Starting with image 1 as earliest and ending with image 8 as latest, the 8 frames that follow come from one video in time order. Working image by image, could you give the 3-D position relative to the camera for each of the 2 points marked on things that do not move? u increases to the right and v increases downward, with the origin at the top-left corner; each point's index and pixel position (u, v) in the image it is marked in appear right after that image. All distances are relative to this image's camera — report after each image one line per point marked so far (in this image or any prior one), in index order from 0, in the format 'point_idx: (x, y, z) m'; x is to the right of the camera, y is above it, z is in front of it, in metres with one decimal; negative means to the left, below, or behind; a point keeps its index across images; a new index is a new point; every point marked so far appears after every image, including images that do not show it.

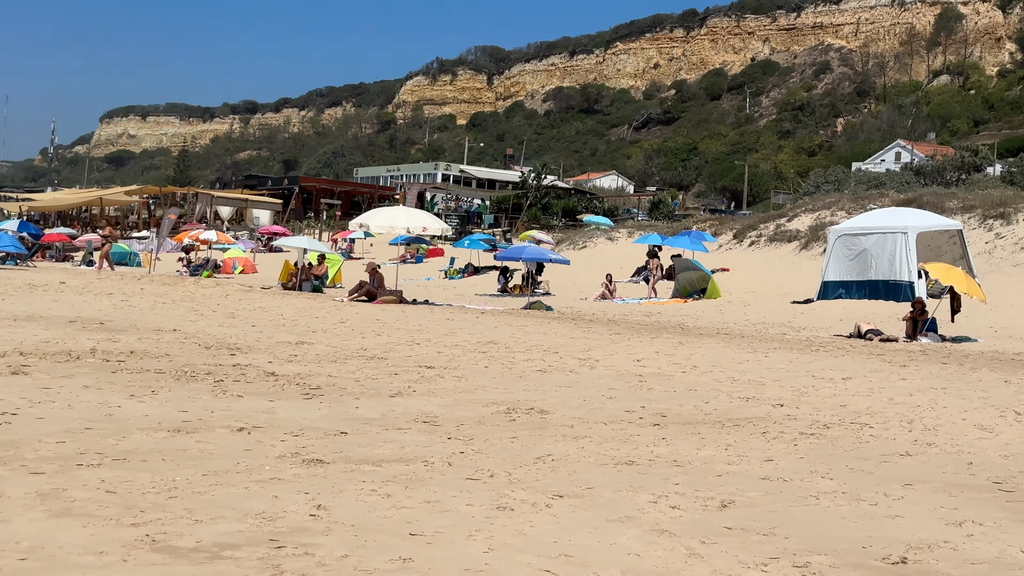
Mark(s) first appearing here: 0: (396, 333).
0: (-0.7, -0.3, +8.8) m
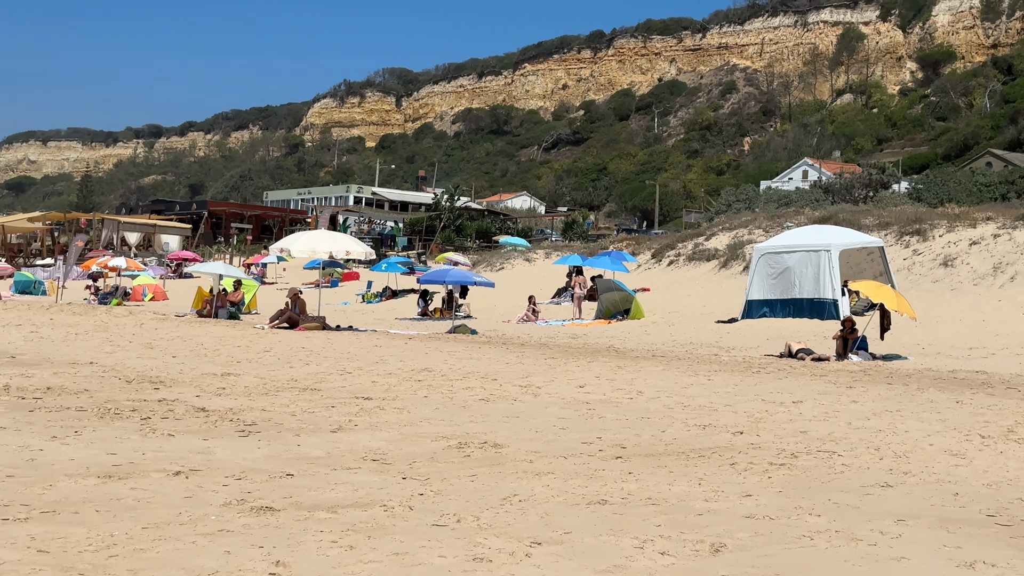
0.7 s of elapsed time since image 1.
0: (-1.1, -0.4, +8.5) m
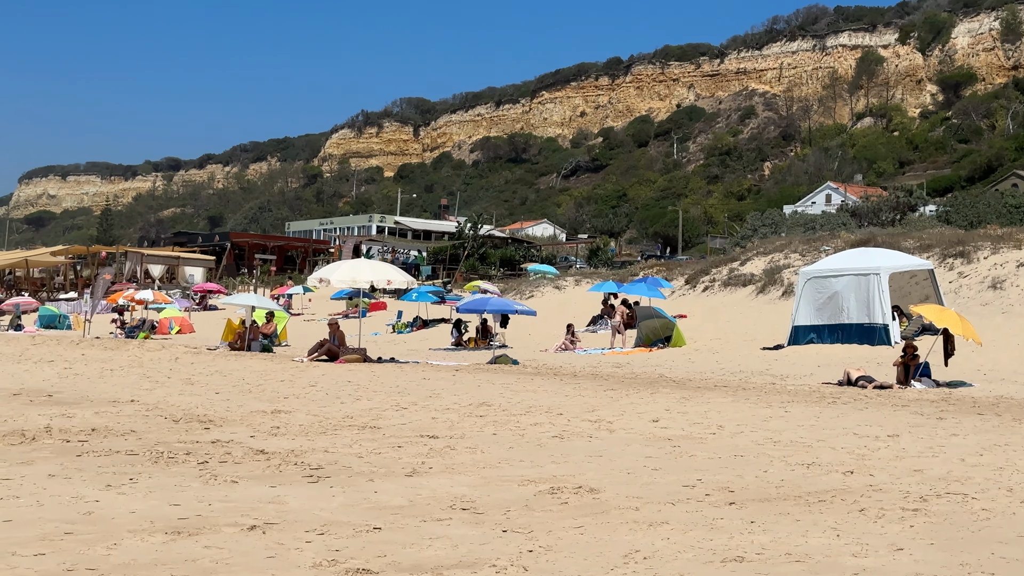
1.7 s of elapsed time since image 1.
0: (-0.7, -0.6, +8.1) m
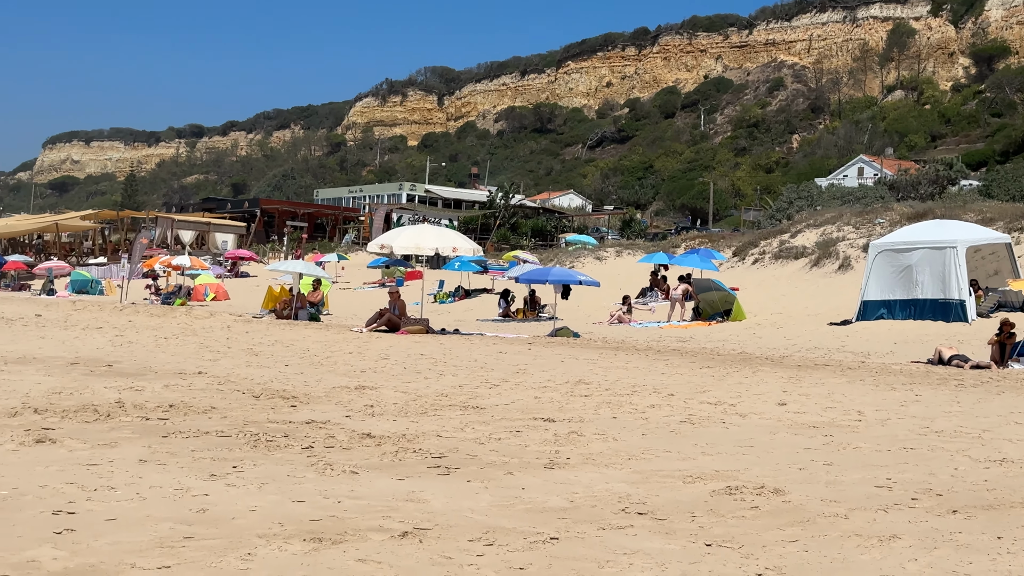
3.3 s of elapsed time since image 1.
0: (-0.3, -0.4, +7.6) m
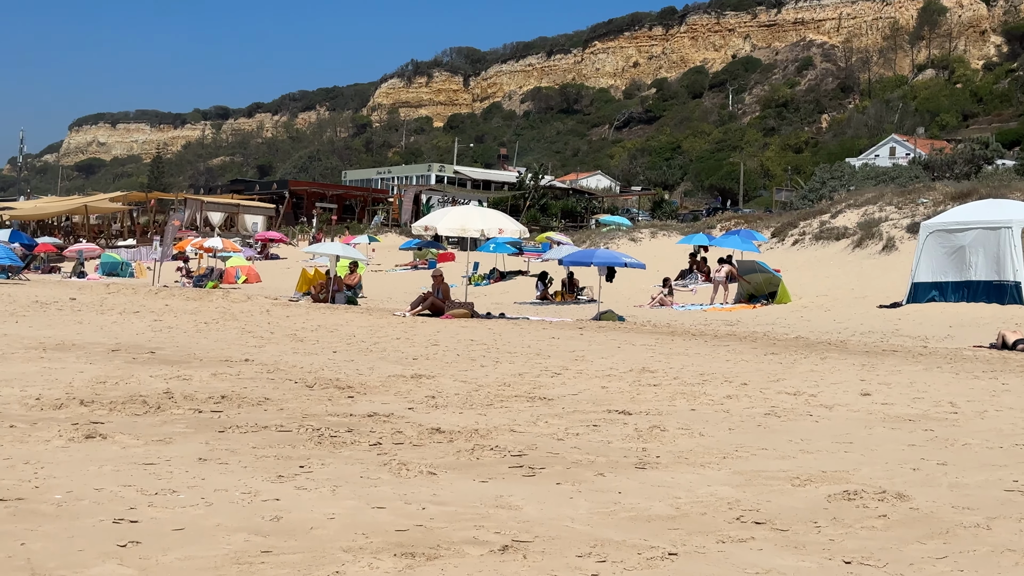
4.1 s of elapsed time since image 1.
0: (0.0, -0.4, +7.3) m
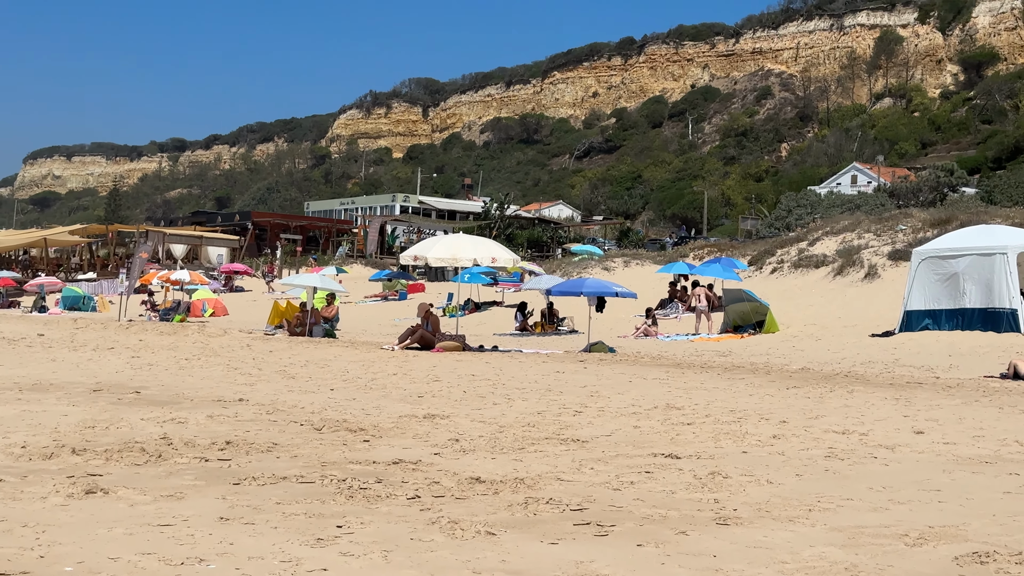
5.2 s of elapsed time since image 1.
0: (+0.1, -0.5, +6.8) m
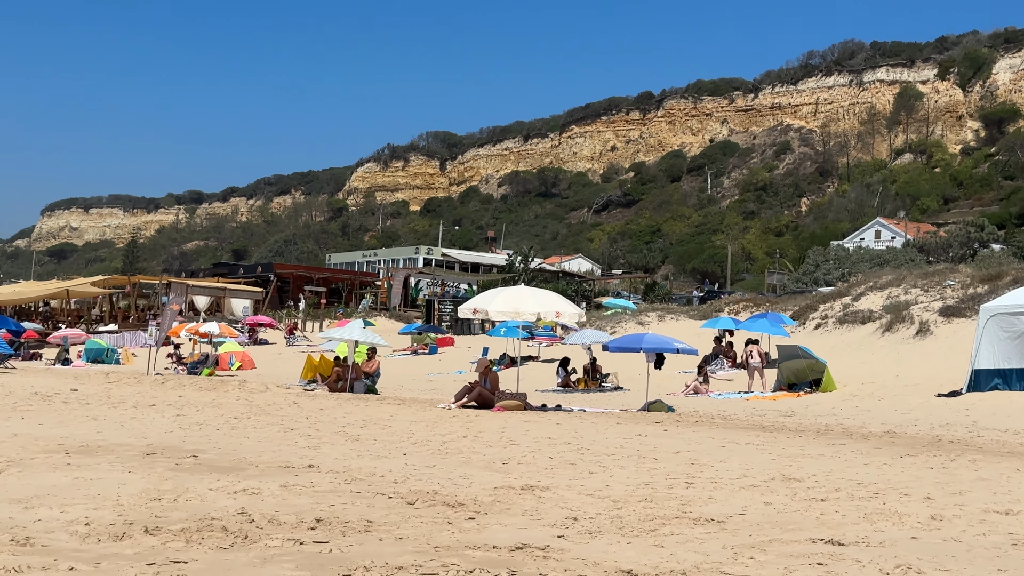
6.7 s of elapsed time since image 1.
0: (+0.5, -0.8, +6.2) m
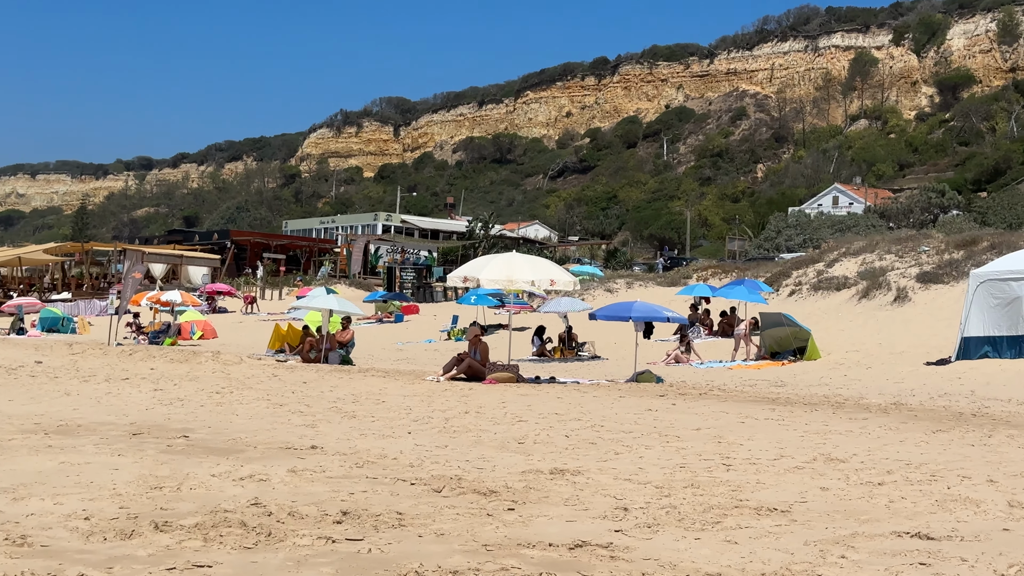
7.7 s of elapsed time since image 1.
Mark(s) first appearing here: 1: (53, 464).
0: (+0.6, -0.6, +5.9) m
1: (-1.7, -0.6, +5.2) m
